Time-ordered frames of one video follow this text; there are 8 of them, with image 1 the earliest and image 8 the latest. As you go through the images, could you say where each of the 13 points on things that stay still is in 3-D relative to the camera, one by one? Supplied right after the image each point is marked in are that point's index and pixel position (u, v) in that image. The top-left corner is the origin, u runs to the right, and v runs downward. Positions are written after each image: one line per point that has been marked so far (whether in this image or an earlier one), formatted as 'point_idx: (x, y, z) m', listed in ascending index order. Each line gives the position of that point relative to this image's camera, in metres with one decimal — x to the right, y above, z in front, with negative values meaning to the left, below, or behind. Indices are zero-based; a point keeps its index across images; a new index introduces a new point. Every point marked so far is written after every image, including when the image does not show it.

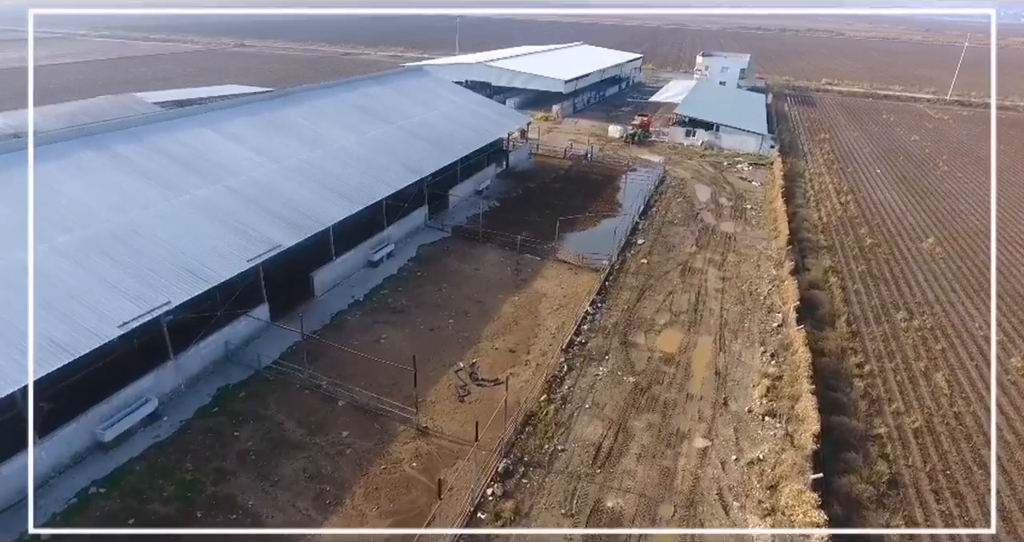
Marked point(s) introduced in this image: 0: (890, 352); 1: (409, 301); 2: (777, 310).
0: (+9.5, -2.0, +15.1) m
1: (-2.8, -0.9, +16.2) m
2: (+7.2, -1.1, +16.4) m
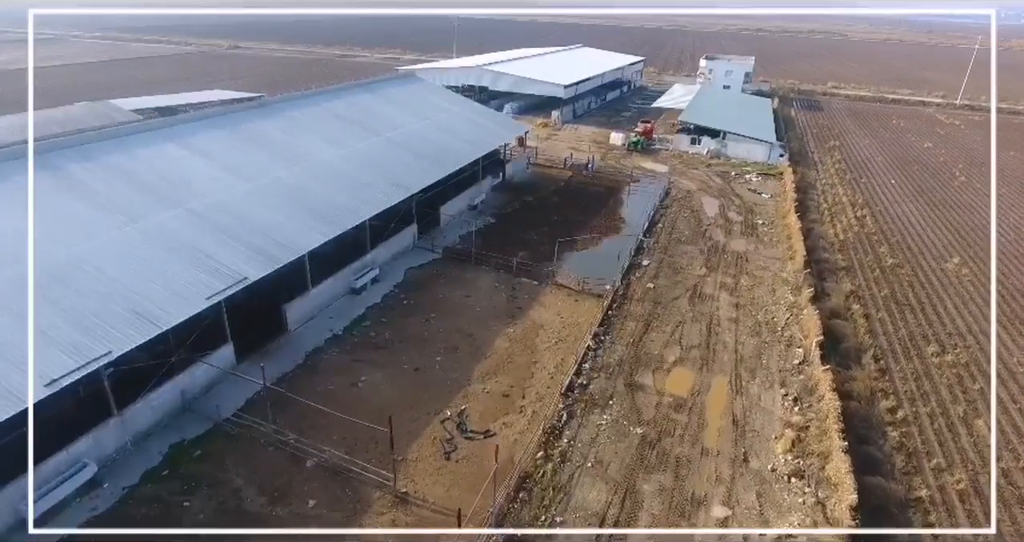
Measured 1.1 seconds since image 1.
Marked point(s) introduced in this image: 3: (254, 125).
0: (+9.3, -2.8, +13.7) m
1: (-2.9, -1.6, +14.7) m
2: (+7.1, -1.8, +15.0) m
3: (-8.1, +4.6, +19.0) m
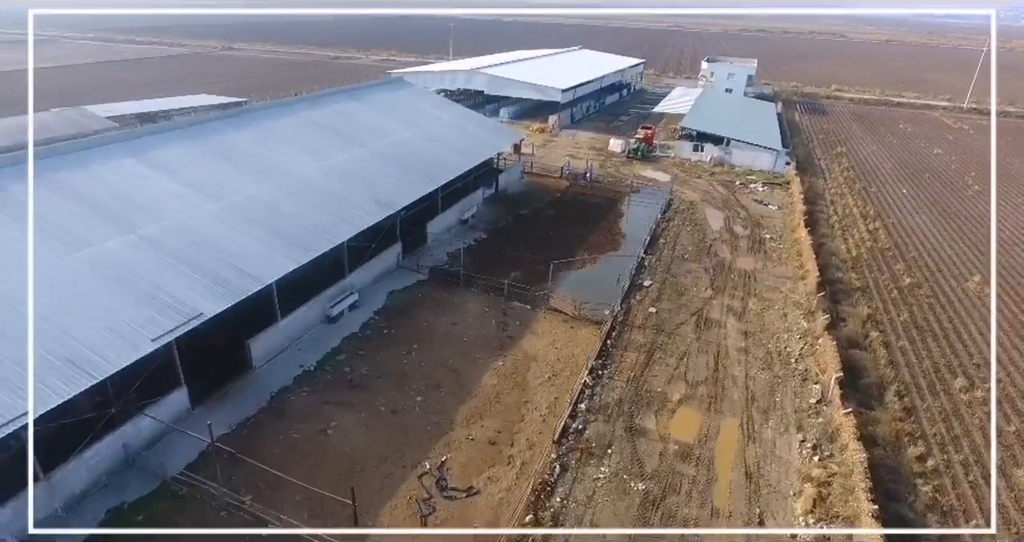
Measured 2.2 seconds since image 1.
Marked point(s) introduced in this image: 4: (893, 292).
0: (+9.1, -3.4, +12.4) m
1: (-3.1, -2.2, +13.4) m
2: (+6.8, -2.5, +13.7) m
3: (-8.4, +4.0, +17.7) m
4: (+11.6, -0.6, +18.4) m
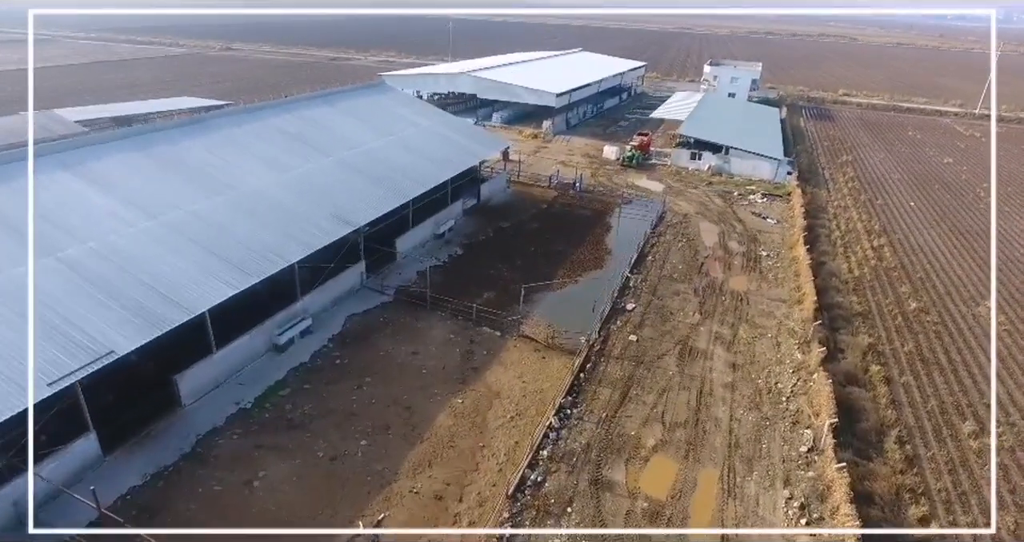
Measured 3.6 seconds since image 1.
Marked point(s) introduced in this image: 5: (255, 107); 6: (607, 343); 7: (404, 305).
0: (+8.2, -4.1, +11.0) m
1: (-4.0, -2.8, +12.2) m
2: (+6.0, -3.1, +12.3) m
3: (-9.1, +3.5, +16.5) m
4: (+10.8, -1.3, +17.0) m
5: (-8.5, +5.4, +19.9) m
6: (+2.4, -1.8, +15.0) m
7: (-2.9, -0.9, +15.9) m
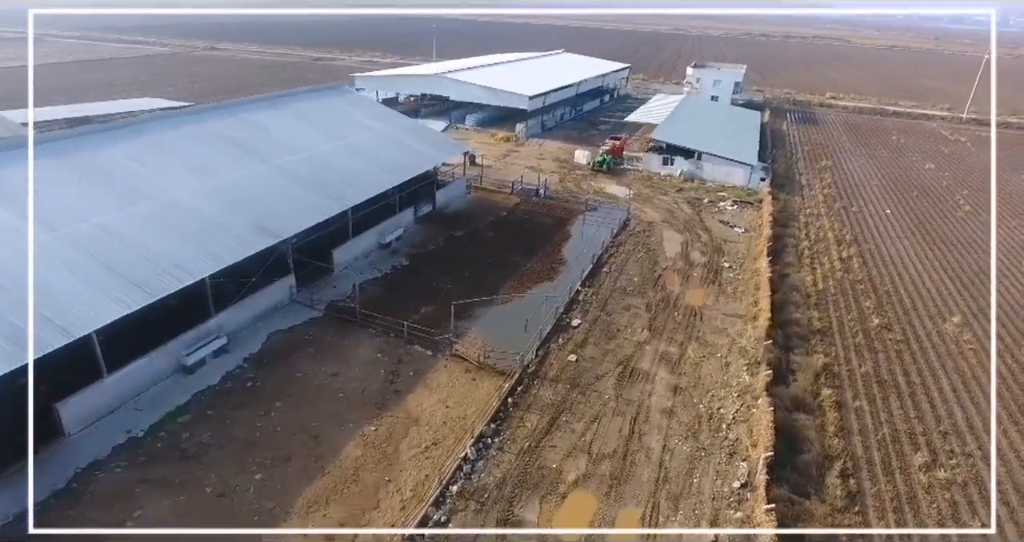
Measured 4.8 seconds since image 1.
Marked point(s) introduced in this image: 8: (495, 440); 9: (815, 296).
0: (+6.6, -4.5, +10.2) m
1: (-5.6, -3.1, +11.3) m
2: (+4.4, -3.5, +11.5) m
3: (-10.7, +3.1, +15.6) m
4: (+9.2, -1.7, +16.2) m
5: (-10.1, +5.1, +19.1) m
6: (+0.7, -2.2, +14.1) m
7: (-4.5, -1.3, +15.1) m
8: (-0.3, -3.3, +11.7) m
9: (+9.1, -0.8, +18.1) m
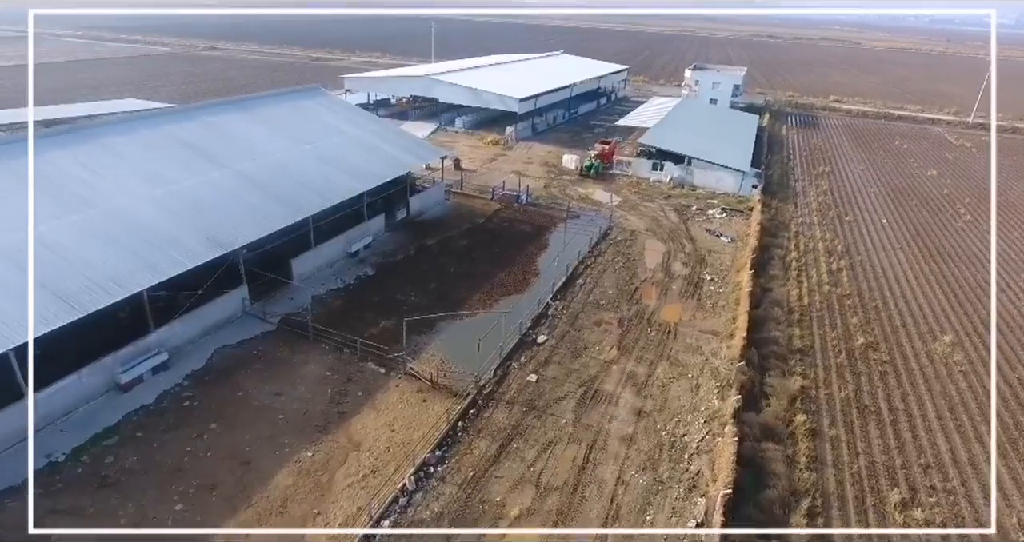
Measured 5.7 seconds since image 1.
0: (+5.6, -4.9, +9.3) m
1: (-6.6, -3.4, +10.6) m
2: (+3.4, -3.8, +10.7) m
3: (-11.6, +2.9, +15.1) m
4: (+8.3, -2.1, +15.3) m
5: (-10.9, +4.8, +18.5) m
6: (-0.2, -2.5, +13.4) m
7: (-5.4, -1.6, +14.4) m
8: (-1.3, -3.6, +11.0) m
9: (+8.2, -1.2, +17.2) m
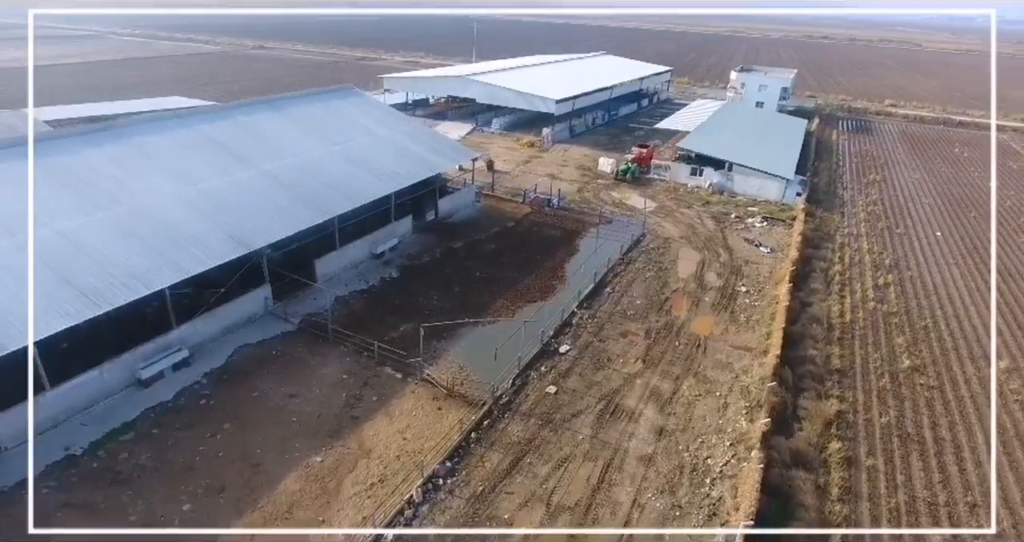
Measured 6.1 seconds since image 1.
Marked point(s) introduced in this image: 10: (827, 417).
0: (+5.6, -5.2, +8.6) m
1: (-6.4, -3.4, +10.7) m
2: (+3.5, -4.1, +10.1) m
3: (-10.9, +3.1, +15.4) m
4: (+8.8, -2.5, +14.4) m
5: (-10.0, +4.9, +18.8) m
6: (+0.2, -2.7, +13.0) m
7: (-5.0, -1.6, +14.4) m
8: (-1.2, -3.7, +10.7) m
9: (+8.8, -1.6, +16.3) m
10: (+6.7, -3.1, +12.7) m
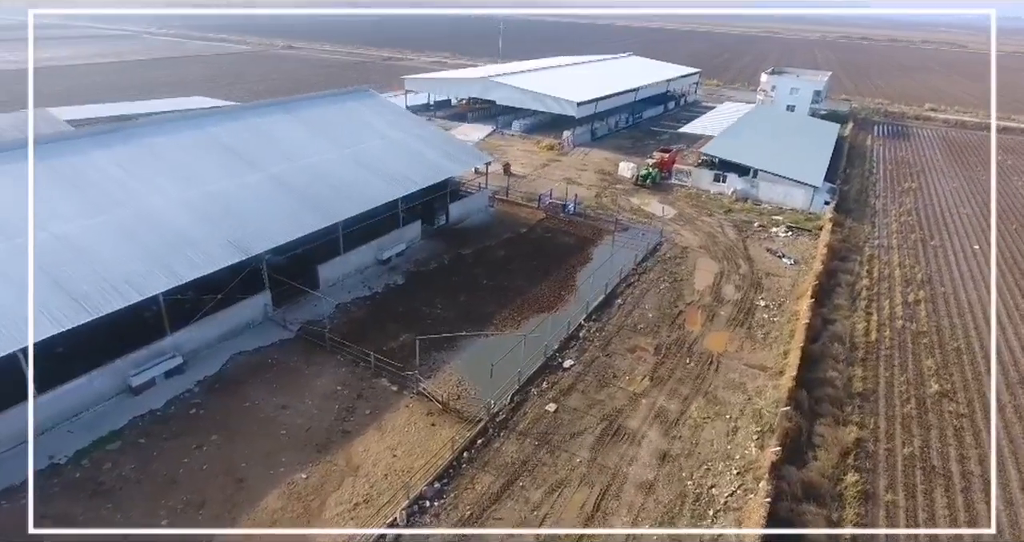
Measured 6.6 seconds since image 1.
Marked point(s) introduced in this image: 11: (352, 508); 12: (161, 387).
0: (+5.3, -5.6, +7.8) m
1: (-6.6, -3.5, +10.5) m
2: (+3.3, -4.4, +9.4) m
3: (-10.7, +3.0, +15.4) m
4: (+8.8, -3.0, +13.4) m
5: (-9.6, +4.9, +18.7) m
6: (+0.1, -2.9, +12.5) m
7: (-4.9, -1.7, +14.1) m
8: (-1.3, -3.9, +10.2) m
9: (+8.9, -2.0, +15.4) m
10: (+6.6, -3.4, +11.9) m
11: (-2.7, -4.0, +10.1) m
12: (-7.2, -2.4, +12.4) m
